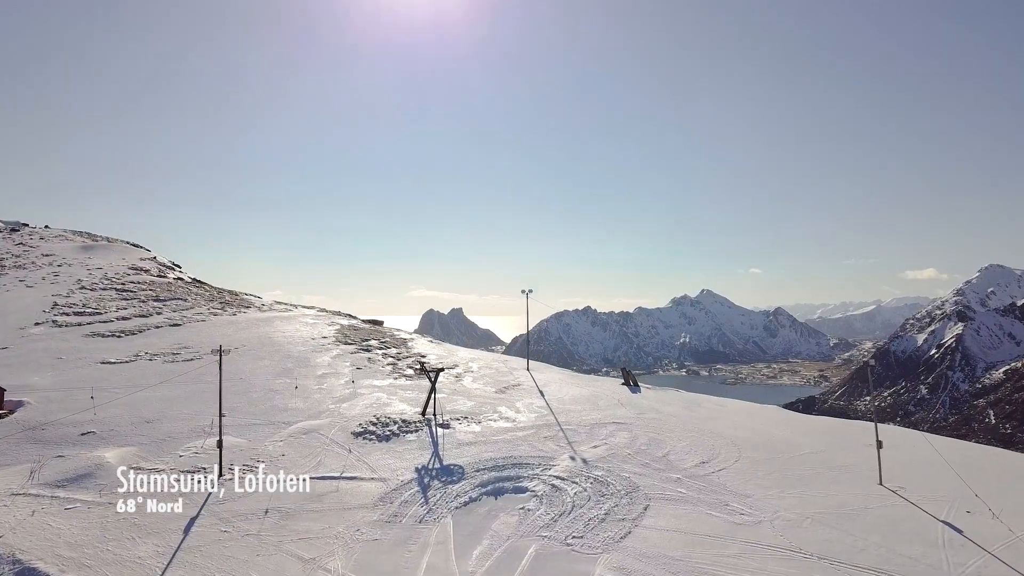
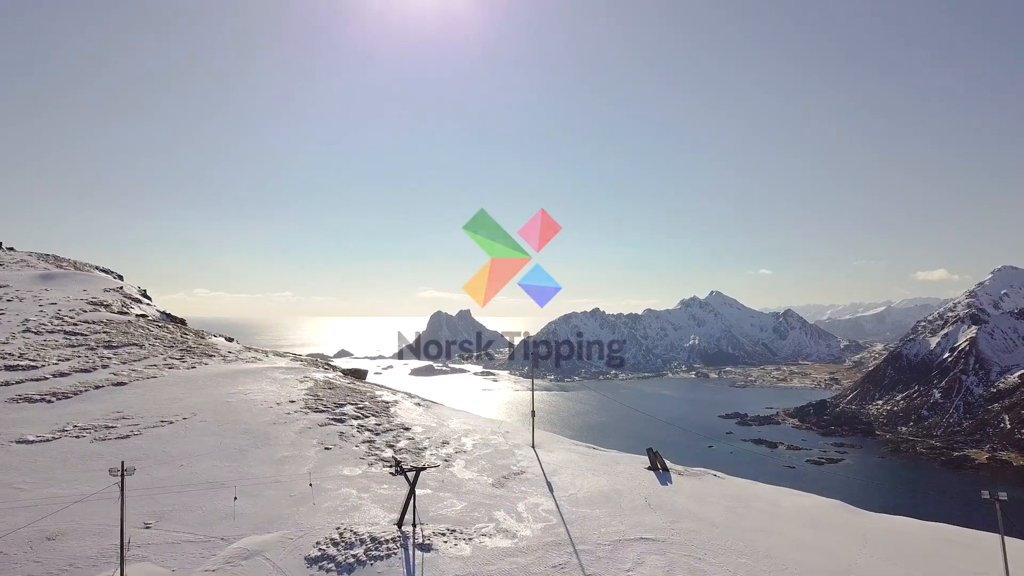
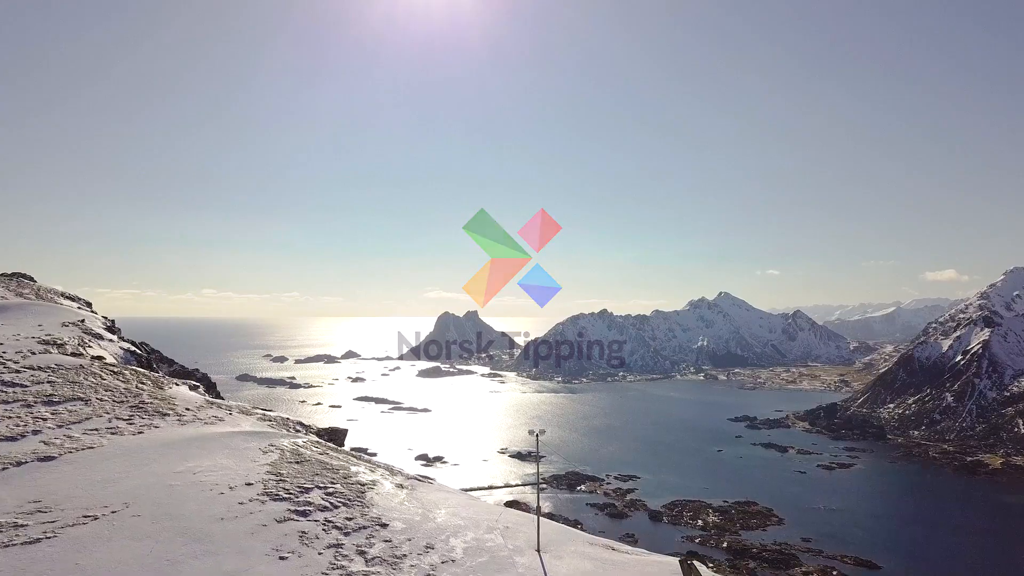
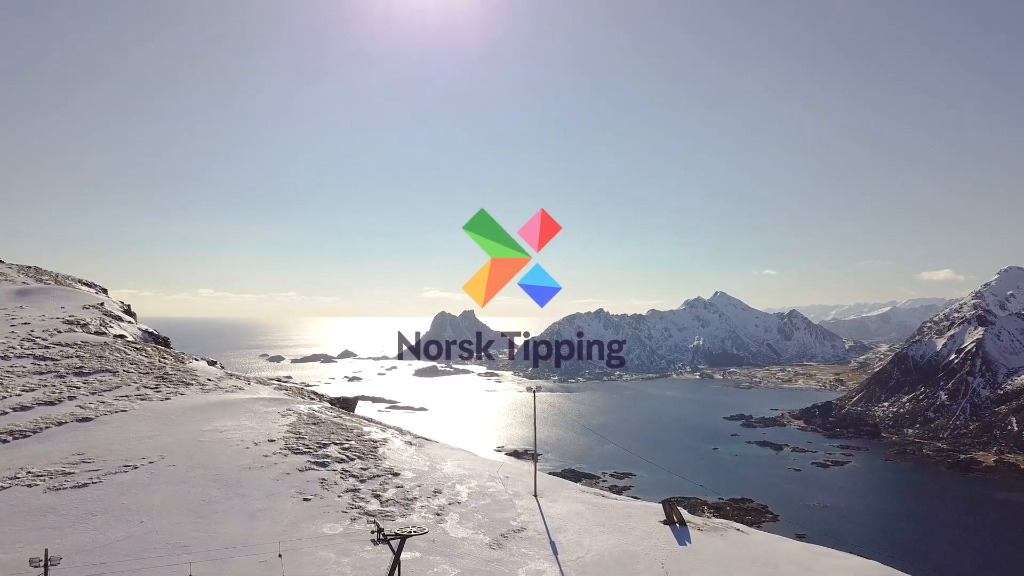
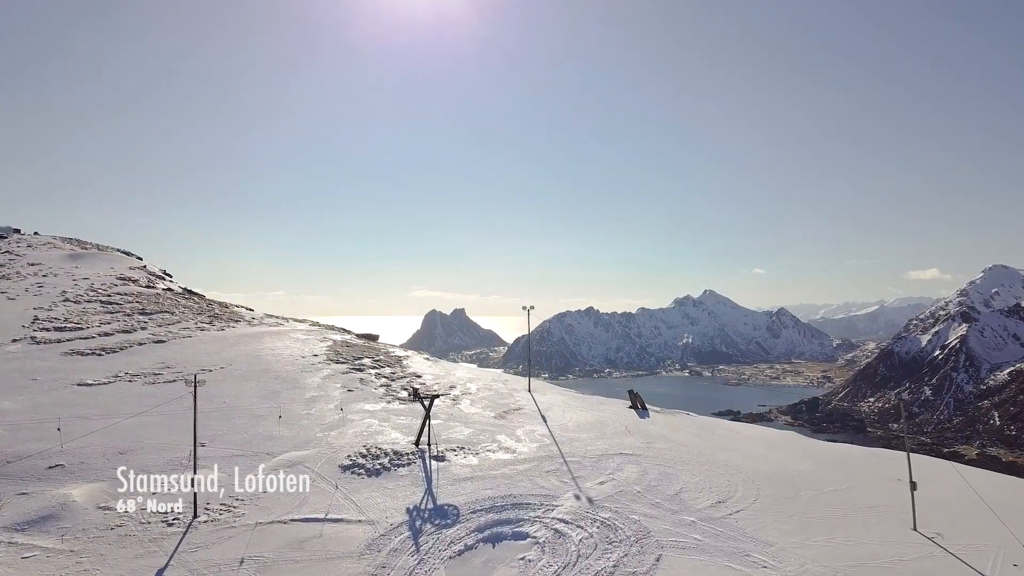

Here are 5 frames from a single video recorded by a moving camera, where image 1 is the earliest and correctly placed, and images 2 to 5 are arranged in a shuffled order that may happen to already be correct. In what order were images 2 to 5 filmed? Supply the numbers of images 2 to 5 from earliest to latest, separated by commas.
5, 2, 4, 3
